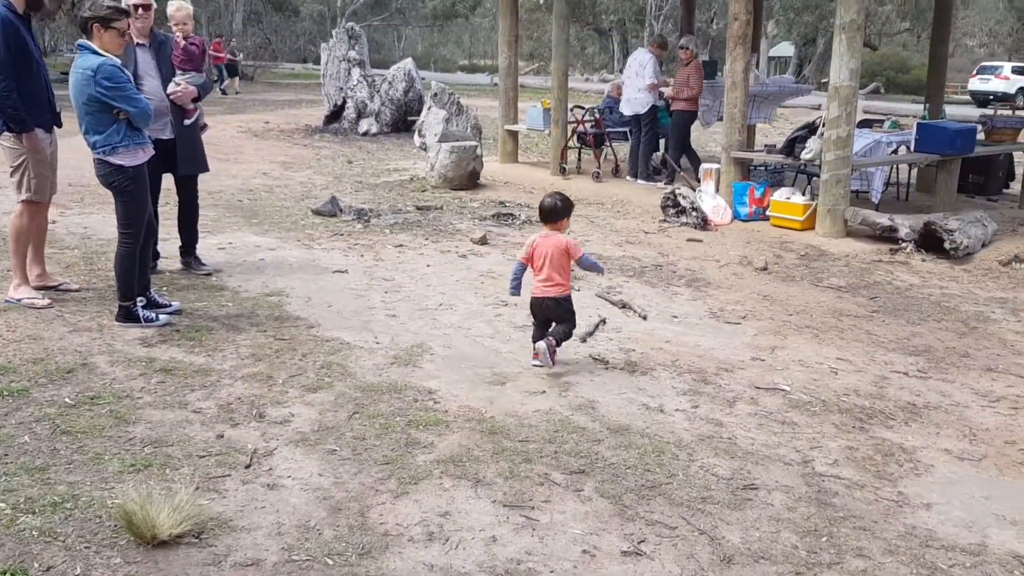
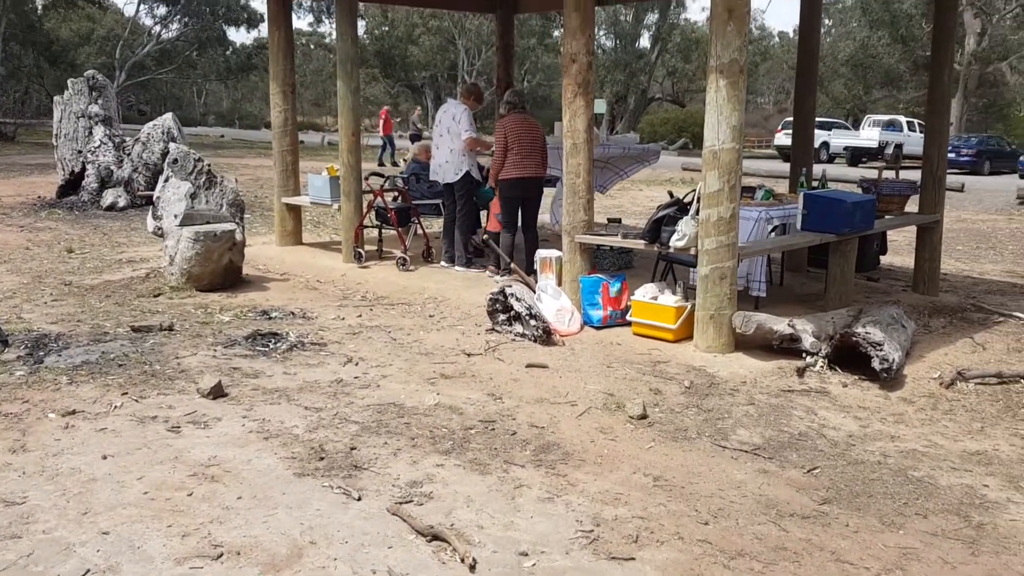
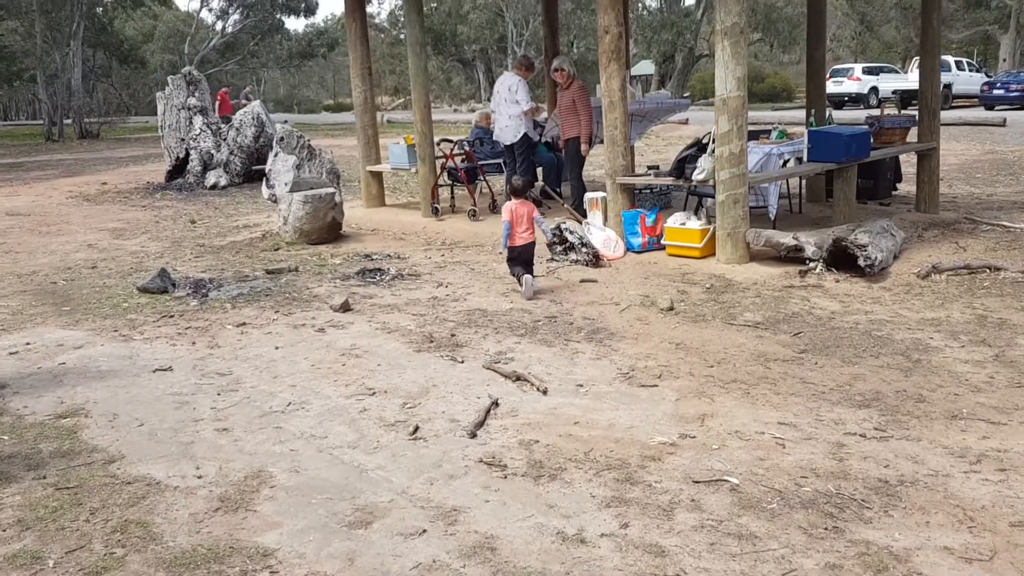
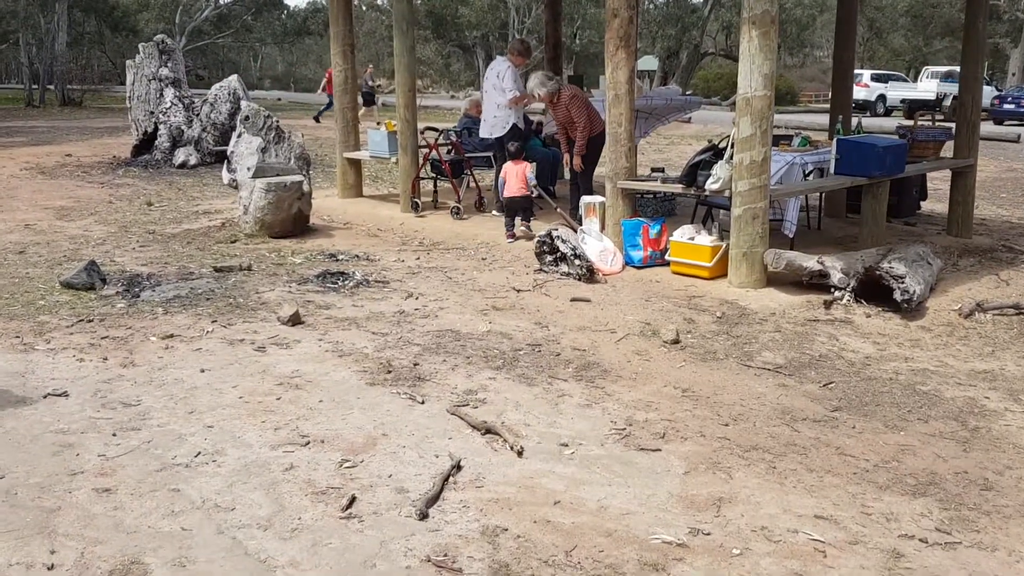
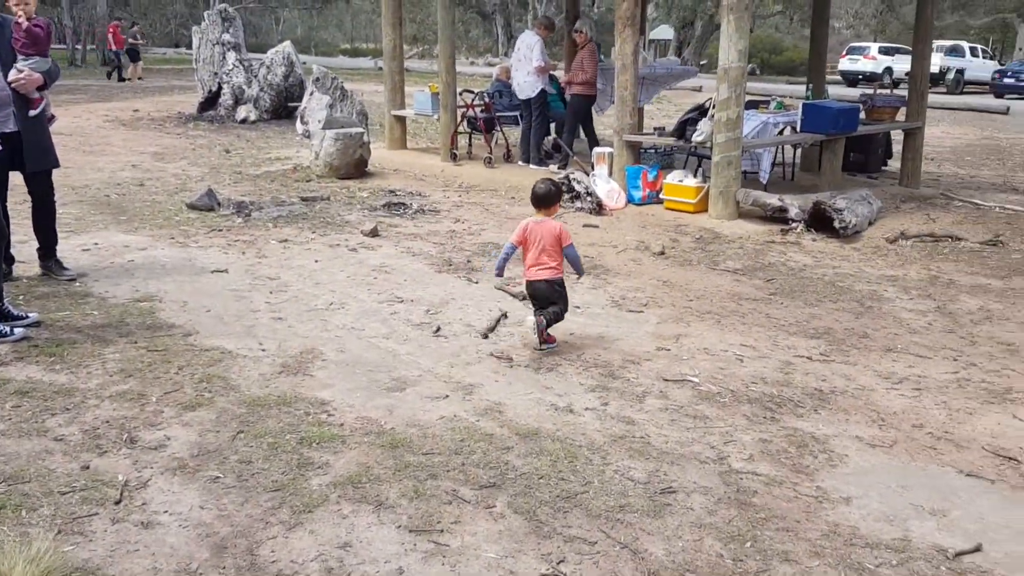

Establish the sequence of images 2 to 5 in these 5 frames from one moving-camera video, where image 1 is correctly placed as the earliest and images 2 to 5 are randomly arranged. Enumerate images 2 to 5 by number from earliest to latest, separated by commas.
5, 3, 4, 2
